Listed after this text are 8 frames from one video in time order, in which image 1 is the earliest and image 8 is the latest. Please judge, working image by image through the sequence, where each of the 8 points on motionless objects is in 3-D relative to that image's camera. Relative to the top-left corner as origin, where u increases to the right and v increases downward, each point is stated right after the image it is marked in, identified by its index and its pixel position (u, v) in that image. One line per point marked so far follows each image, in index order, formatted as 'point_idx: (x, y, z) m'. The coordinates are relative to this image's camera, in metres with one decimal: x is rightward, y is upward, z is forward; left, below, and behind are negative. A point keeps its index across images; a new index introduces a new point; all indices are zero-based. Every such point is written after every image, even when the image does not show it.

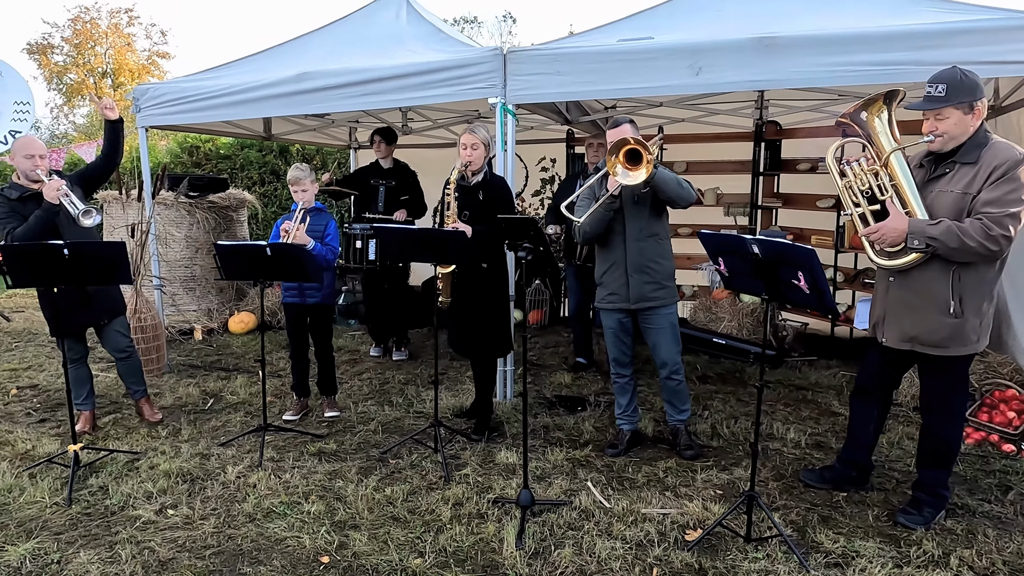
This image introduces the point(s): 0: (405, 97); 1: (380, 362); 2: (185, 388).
0: (-0.6, +1.0, +4.1) m
1: (-0.8, -0.5, +4.6) m
2: (-1.8, -0.6, +4.3) m
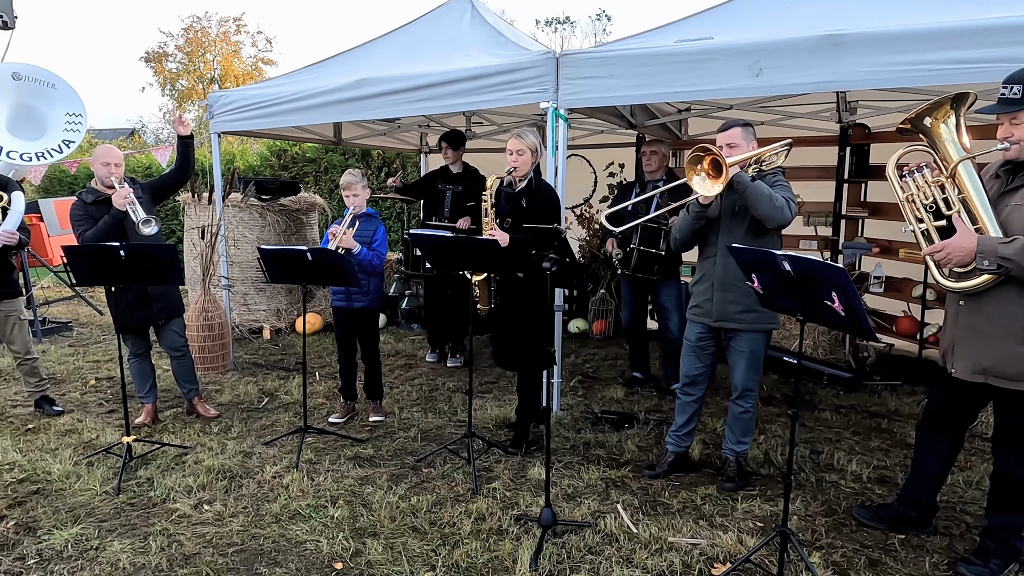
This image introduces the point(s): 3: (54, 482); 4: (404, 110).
0: (-0.3, +1.0, +4.1) m
1: (-0.5, -0.5, +4.6) m
2: (-1.6, -0.6, +4.5) m
3: (-2.0, -0.9, +3.4) m
4: (-0.6, +0.9, +4.1) m
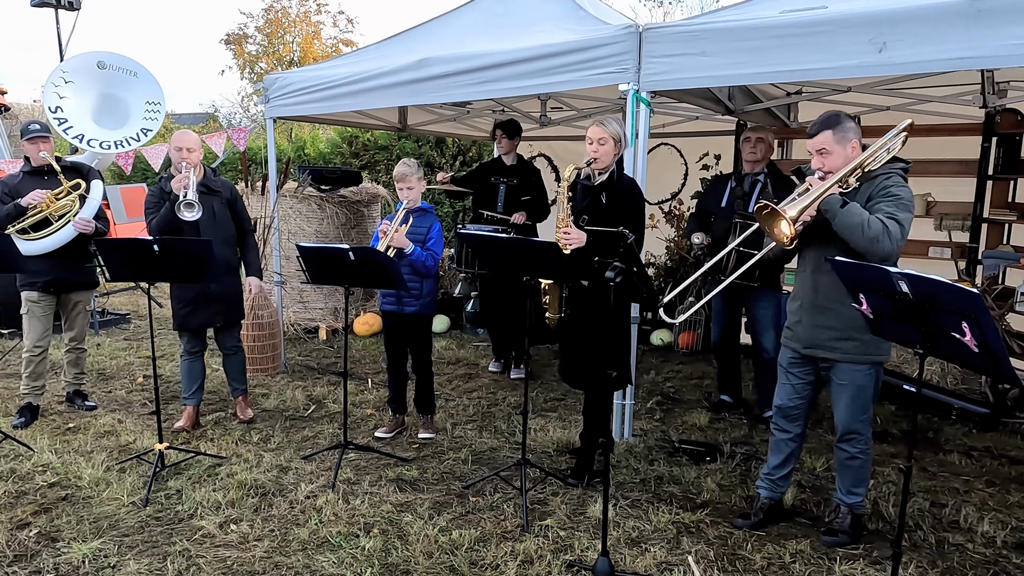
0: (0.0, +1.0, +3.6) m
1: (-0.1, -0.5, +4.2) m
2: (-1.2, -0.6, +4.2) m
3: (-1.8, -0.8, +3.2) m
4: (-0.2, +0.9, +3.7) m
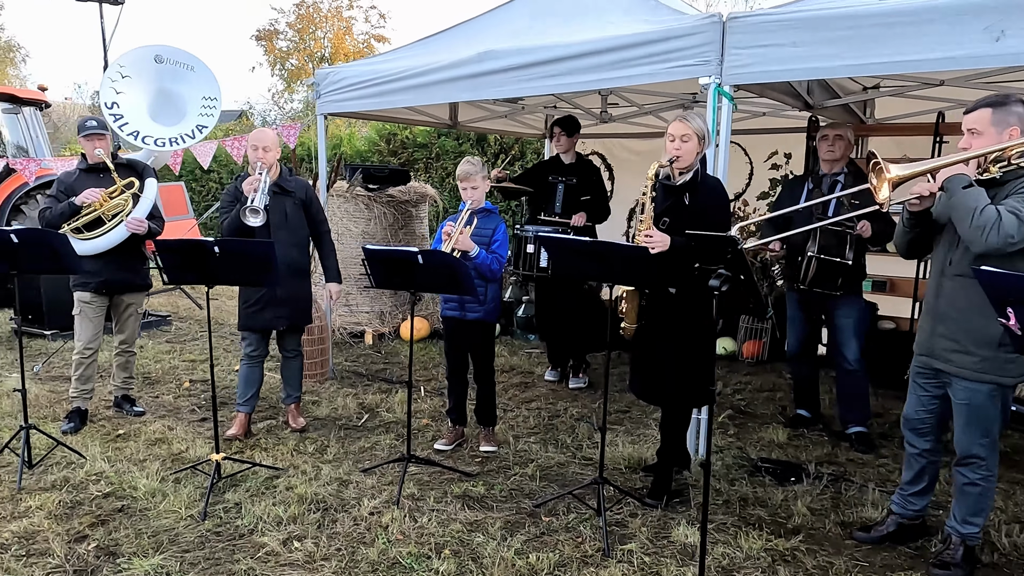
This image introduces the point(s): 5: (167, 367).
0: (+0.4, +0.9, +3.5) m
1: (+0.2, -0.5, +4.1) m
2: (-0.9, -0.6, +4.0) m
3: (-1.5, -0.9, +3.1) m
4: (+0.1, +0.9, +3.5) m
5: (-2.0, -0.5, +4.5) m
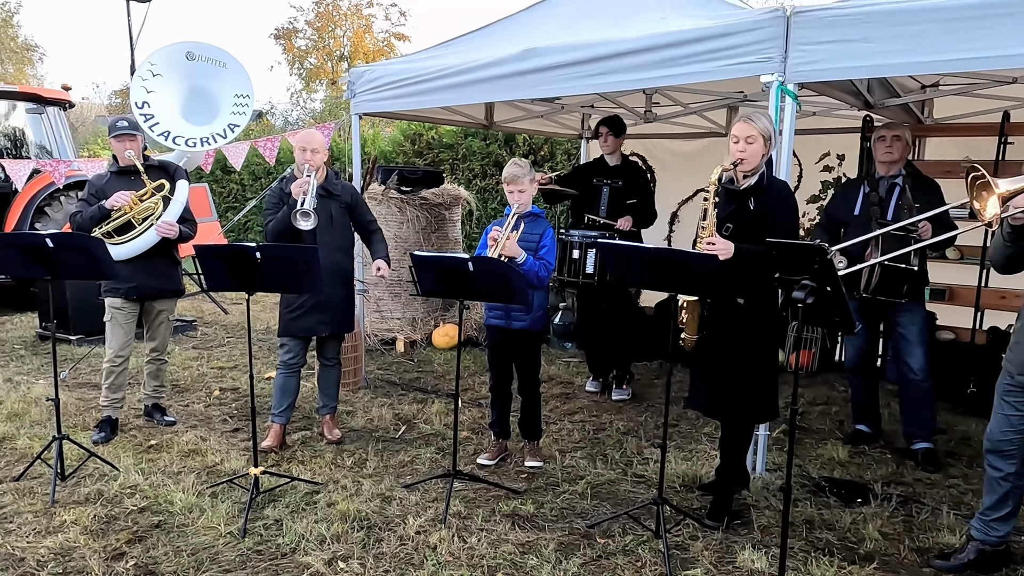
0: (+0.6, +0.9, +3.3) m
1: (+0.4, -0.6, +3.9) m
2: (-0.7, -0.6, +3.9) m
3: (-1.3, -0.9, +3.0) m
4: (+0.3, +0.9, +3.4) m
5: (-1.8, -0.5, +4.4) m
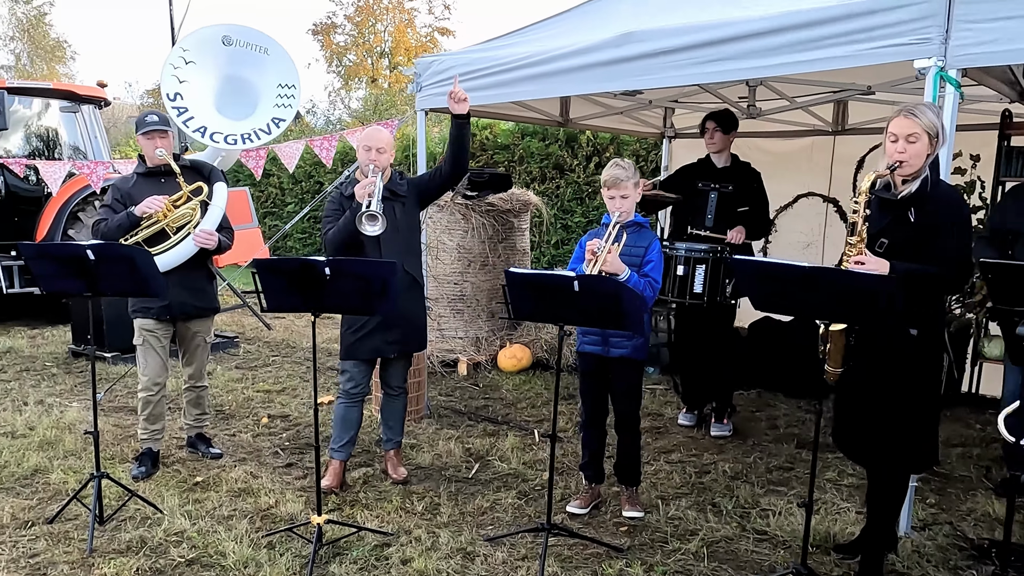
0: (+1.0, +0.8, +2.9) m
1: (+0.8, -0.7, +3.5) m
2: (-0.3, -0.7, +3.5) m
3: (-0.9, -1.0, +2.6) m
4: (+0.7, +0.8, +2.9) m
5: (-1.4, -0.6, +4.0) m
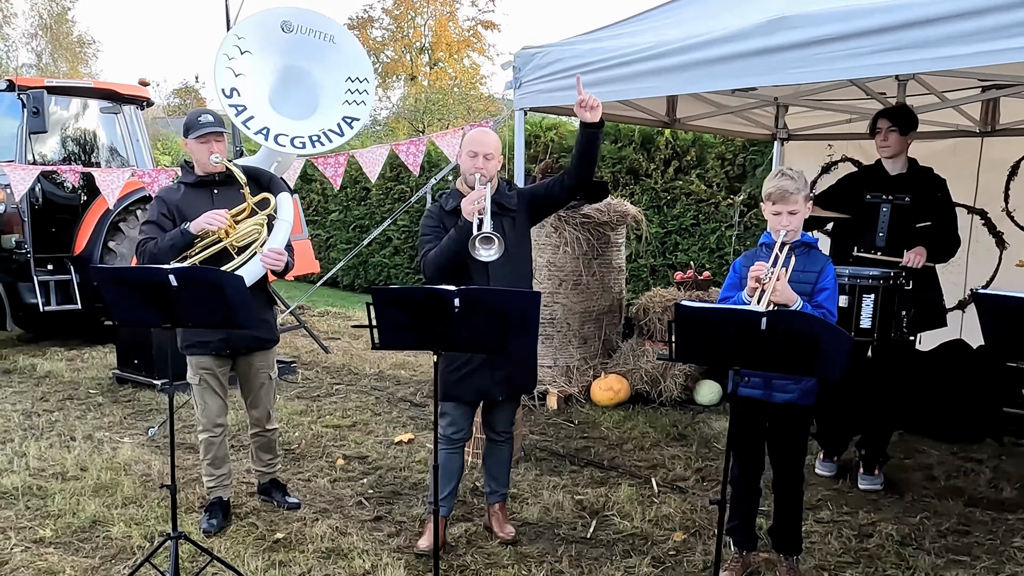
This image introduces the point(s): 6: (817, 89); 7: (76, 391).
0: (+1.4, +0.7, +2.4) m
1: (+1.3, -0.8, +3.1) m
2: (+0.2, -0.8, +3.1) m
3: (-0.5, -1.1, +2.1) m
4: (+1.2, +0.6, +2.5) m
5: (-0.9, -0.7, +3.6) m
6: (+1.4, +0.9, +3.5) m
7: (-2.4, -0.6, +4.2) m
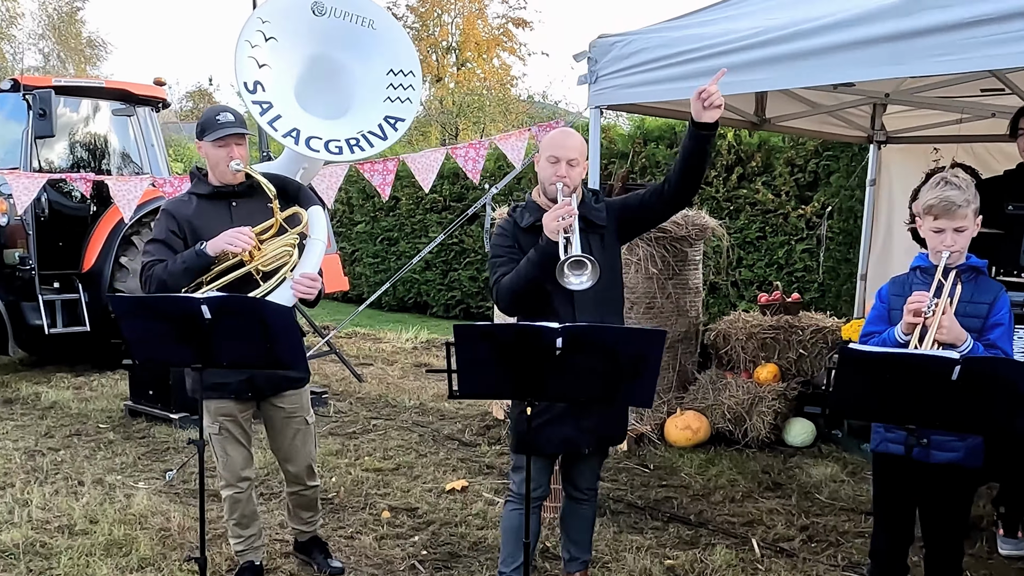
0: (+1.7, +0.6, +2.0) m
1: (+1.5, -0.9, +2.6) m
2: (+0.4, -0.9, +2.6) m
3: (-0.2, -1.2, +1.7) m
4: (+1.4, +0.5, +2.0) m
5: (-0.7, -0.8, +3.2) m
6: (+1.6, +0.8, +3.0) m
7: (-2.1, -0.7, +3.8) m
